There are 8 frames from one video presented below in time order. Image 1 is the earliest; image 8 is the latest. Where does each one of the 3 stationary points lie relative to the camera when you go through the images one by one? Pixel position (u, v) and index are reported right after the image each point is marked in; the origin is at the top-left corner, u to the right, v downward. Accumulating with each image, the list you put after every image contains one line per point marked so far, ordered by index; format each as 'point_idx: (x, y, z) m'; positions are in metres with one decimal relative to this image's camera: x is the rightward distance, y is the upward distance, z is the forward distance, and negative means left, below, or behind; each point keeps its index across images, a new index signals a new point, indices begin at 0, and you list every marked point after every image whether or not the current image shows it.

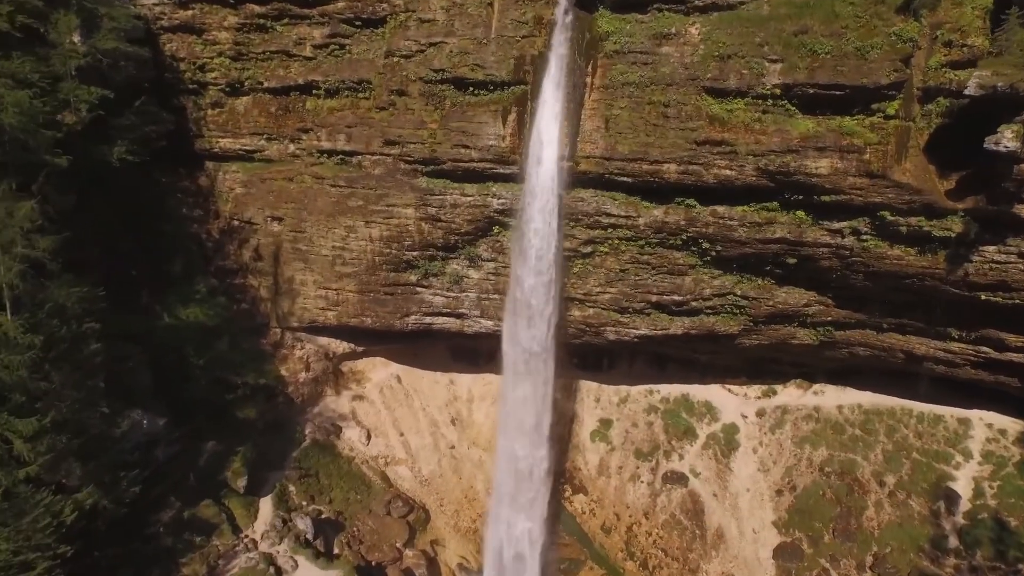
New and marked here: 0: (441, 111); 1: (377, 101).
0: (-1.9, +4.8, +16.4) m
1: (-3.7, +5.2, +16.8) m
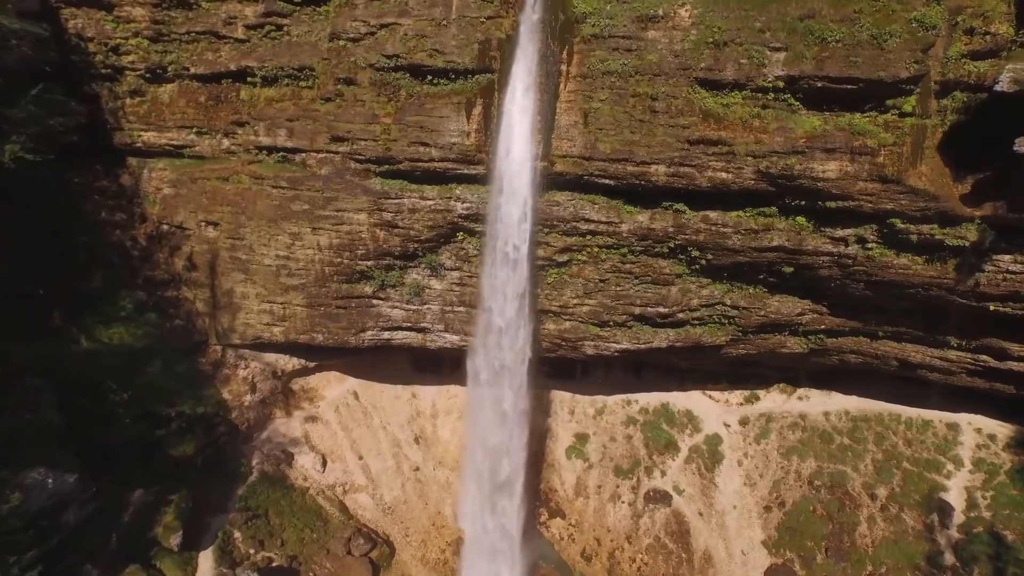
0: (-2.8, +4.4, +14.4) m
1: (-4.6, +4.8, +14.6) m
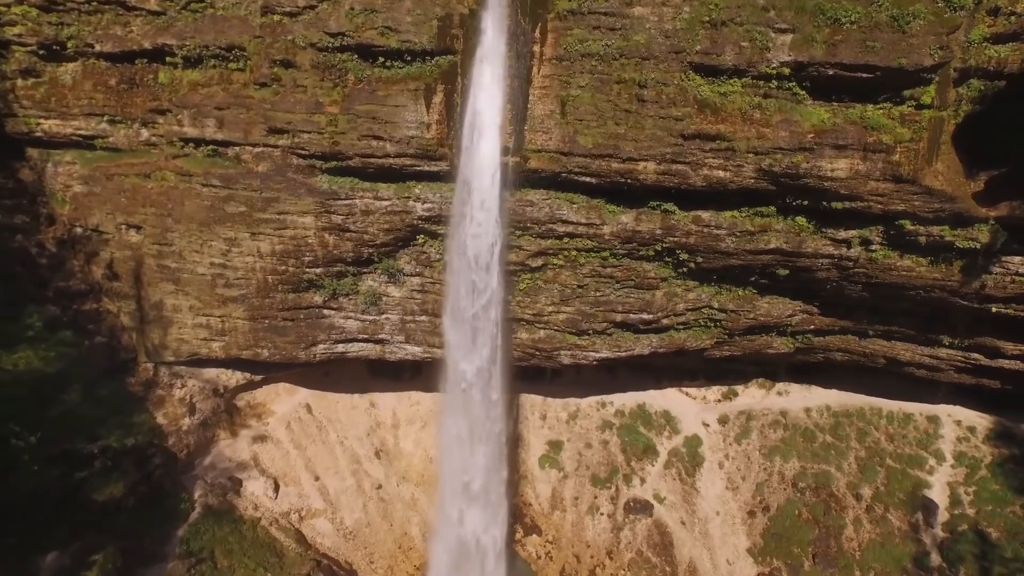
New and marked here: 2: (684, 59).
0: (-3.5, +4.1, +12.4) m
1: (-5.3, +4.4, +12.5) m
2: (+3.1, +4.1, +10.8) m
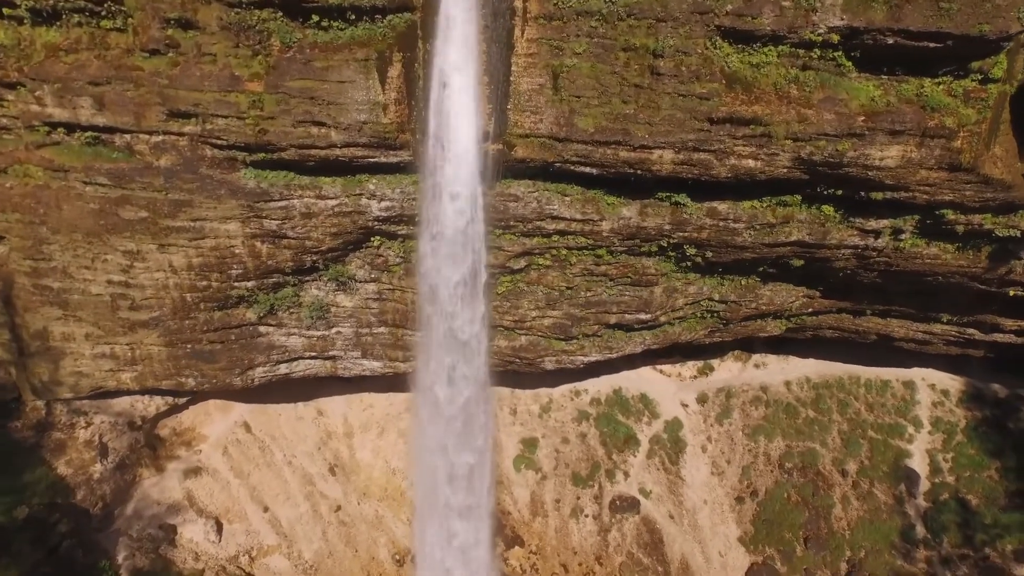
0: (-3.8, +3.6, +9.5) m
1: (-5.7, +3.8, +9.3) m
2: (+2.8, +3.8, +8.6) m
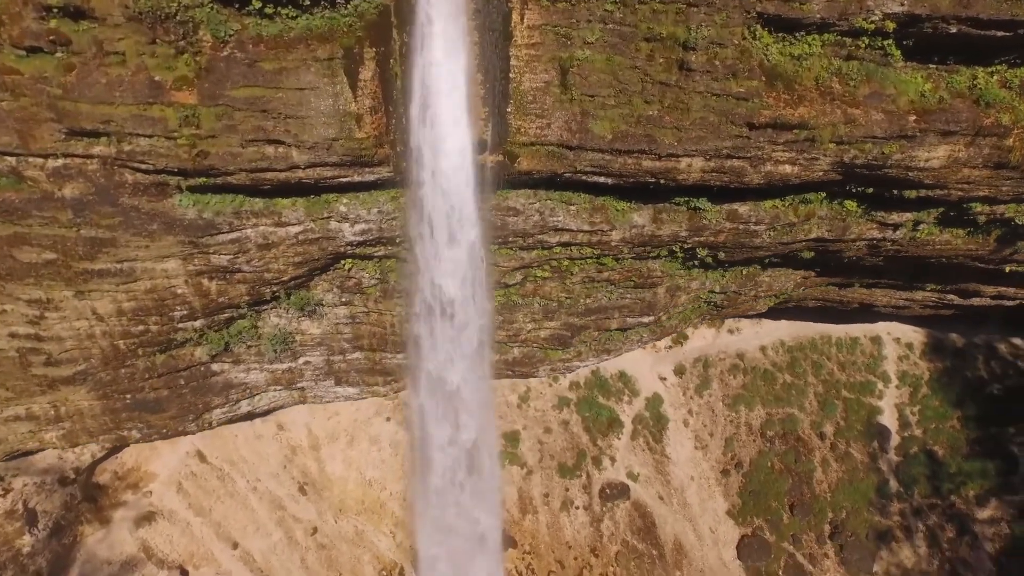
0: (-3.8, +2.8, +7.4) m
1: (-5.7, +2.9, +6.9) m
2: (+2.9, +3.4, +7.3) m
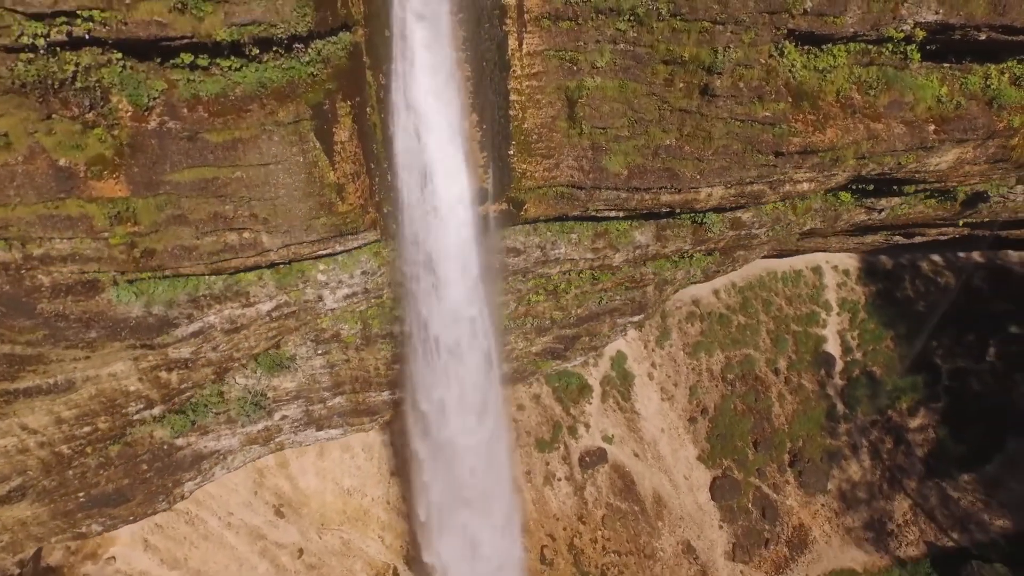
0: (-3.7, +1.4, +5.6) m
1: (-5.4, +1.2, +5.0) m
2: (+2.9, +2.8, +6.4) m
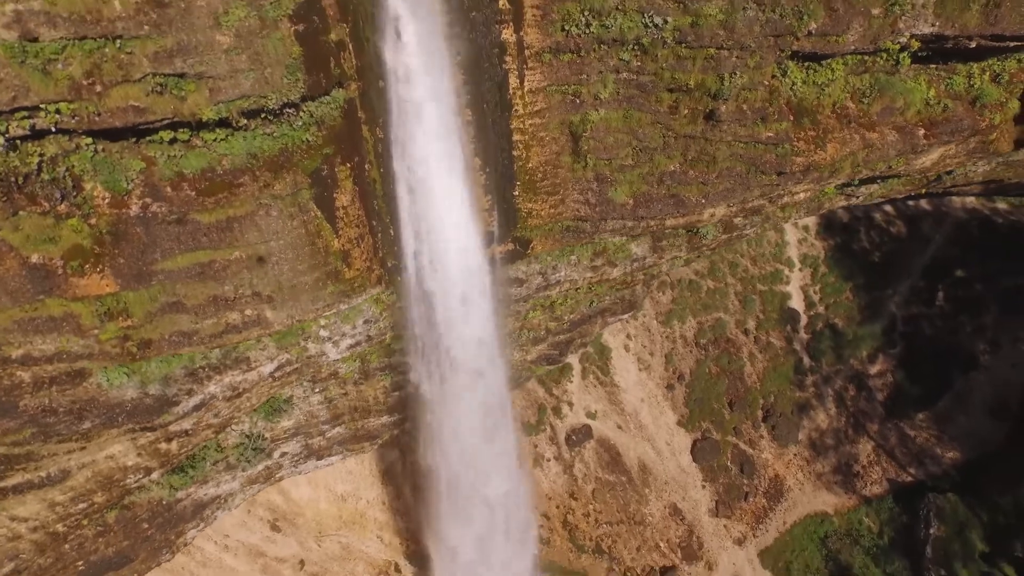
0: (-3.5, +0.5, +5.1) m
1: (-5.1, +0.1, +4.3) m
2: (+2.8, +2.5, +6.2) m
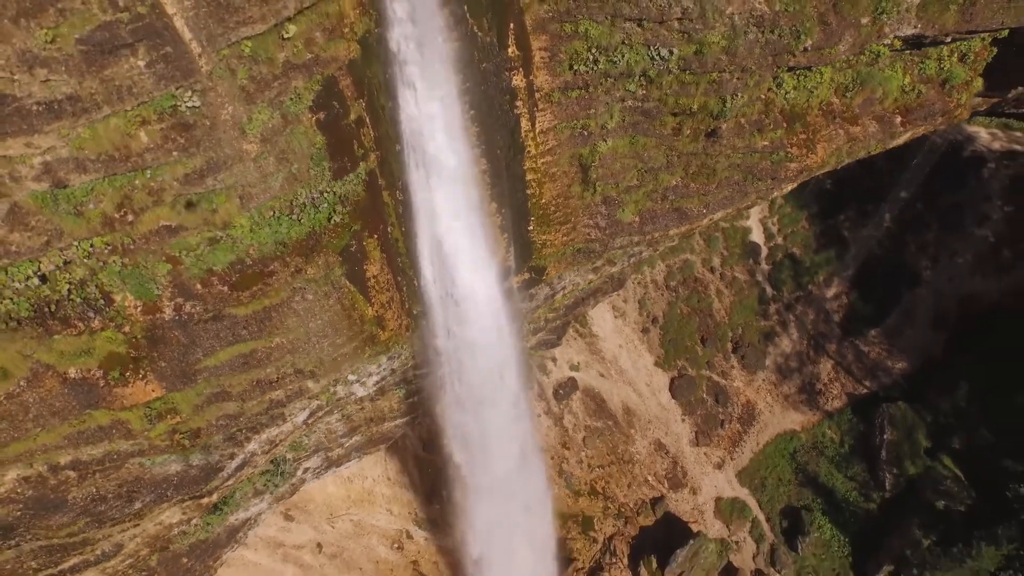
0: (-3.1, -0.4, +5.0) m
1: (-4.6, -1.1, +4.1) m
2: (+2.9, +2.3, +6.4) m
